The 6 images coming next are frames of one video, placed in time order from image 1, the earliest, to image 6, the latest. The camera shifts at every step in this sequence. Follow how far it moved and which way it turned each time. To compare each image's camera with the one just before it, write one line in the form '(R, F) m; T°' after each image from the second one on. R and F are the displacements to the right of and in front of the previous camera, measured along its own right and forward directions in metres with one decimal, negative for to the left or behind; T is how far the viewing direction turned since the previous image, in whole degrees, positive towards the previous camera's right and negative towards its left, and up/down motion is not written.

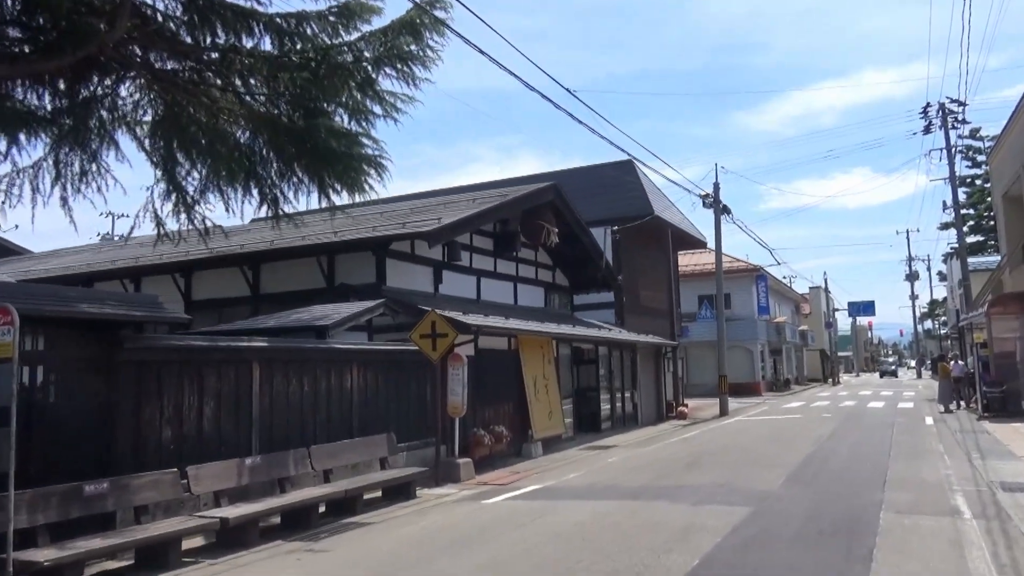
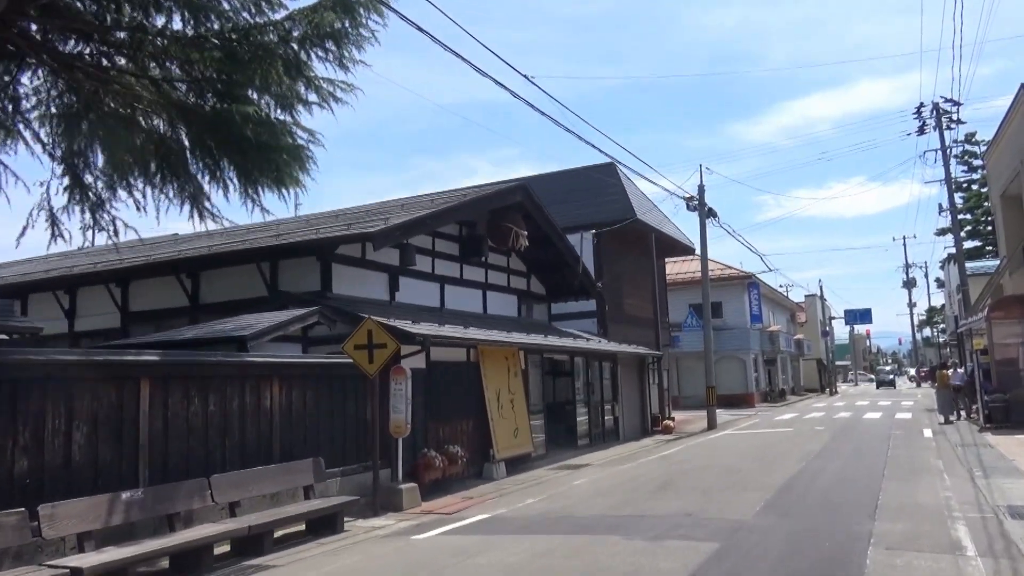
(+0.7, +1.3) m; 0°
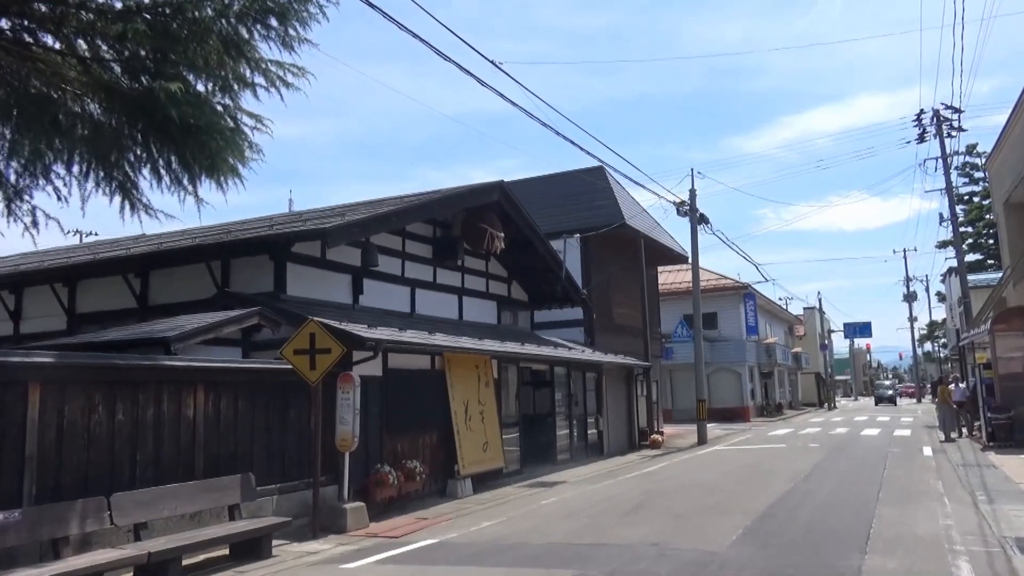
(+0.6, +1.0) m; 0°
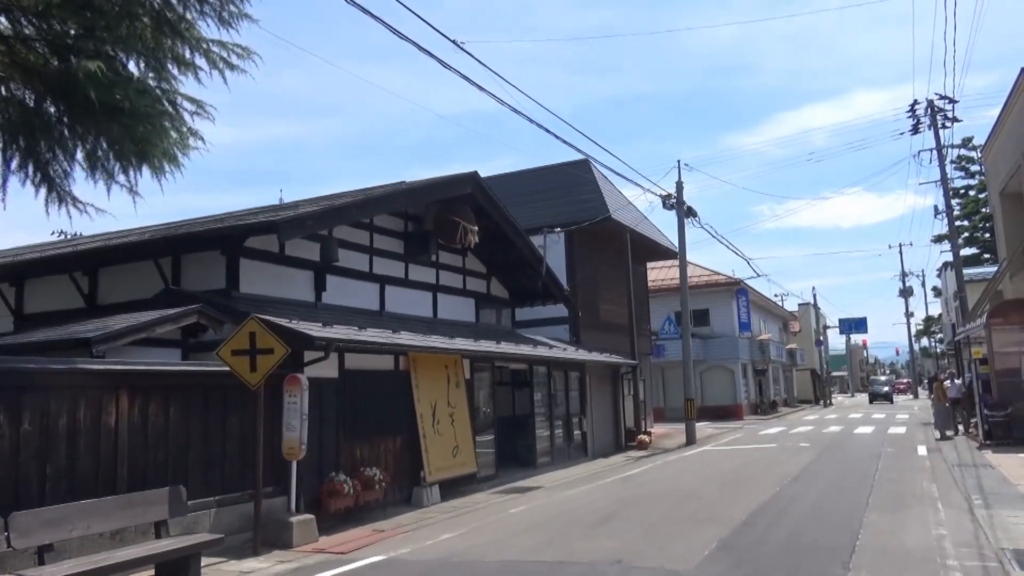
(+0.5, +0.8) m; 0°
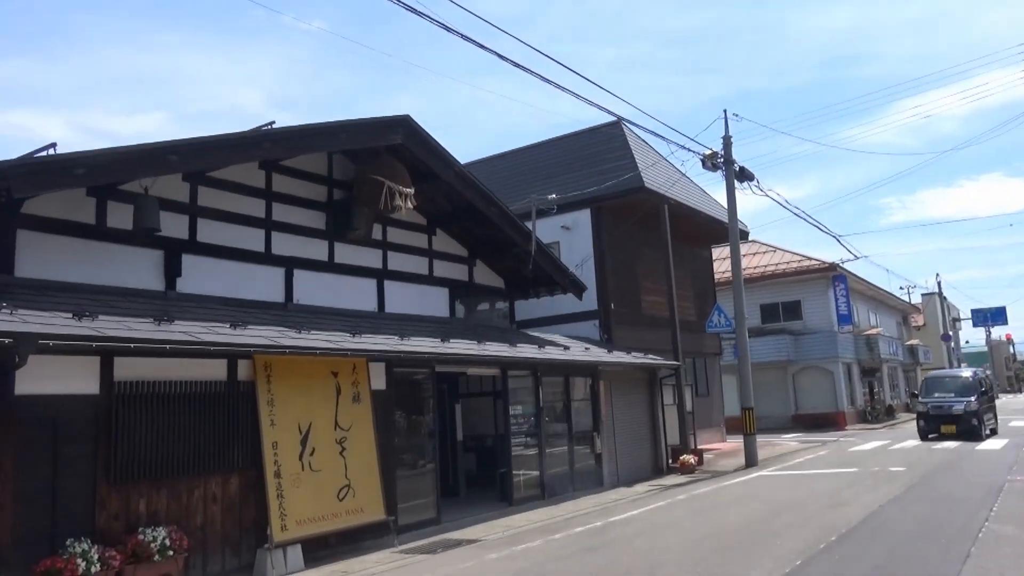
(+2.6, +4.4) m; -8°
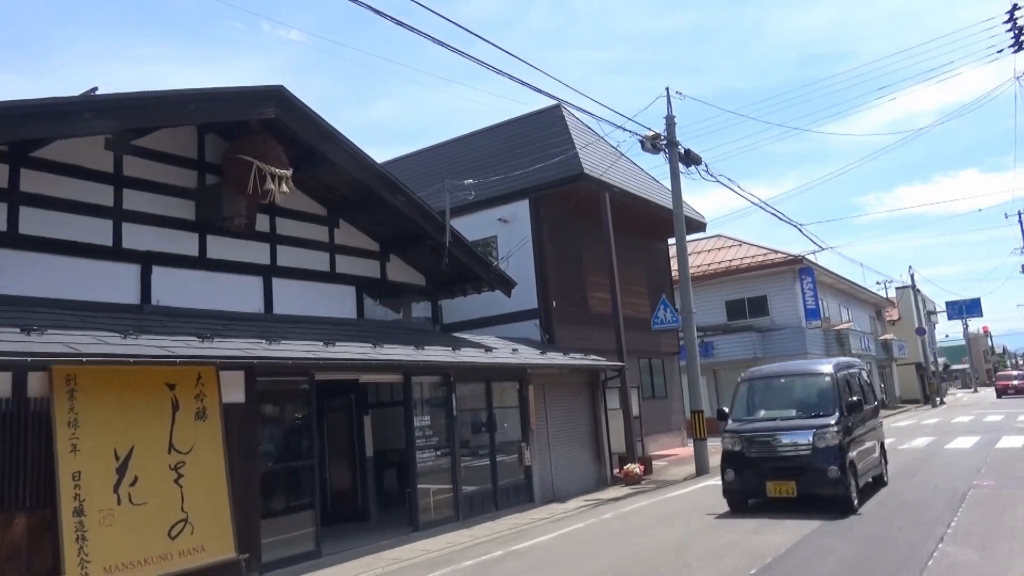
(+1.3, +1.6) m; +1°
